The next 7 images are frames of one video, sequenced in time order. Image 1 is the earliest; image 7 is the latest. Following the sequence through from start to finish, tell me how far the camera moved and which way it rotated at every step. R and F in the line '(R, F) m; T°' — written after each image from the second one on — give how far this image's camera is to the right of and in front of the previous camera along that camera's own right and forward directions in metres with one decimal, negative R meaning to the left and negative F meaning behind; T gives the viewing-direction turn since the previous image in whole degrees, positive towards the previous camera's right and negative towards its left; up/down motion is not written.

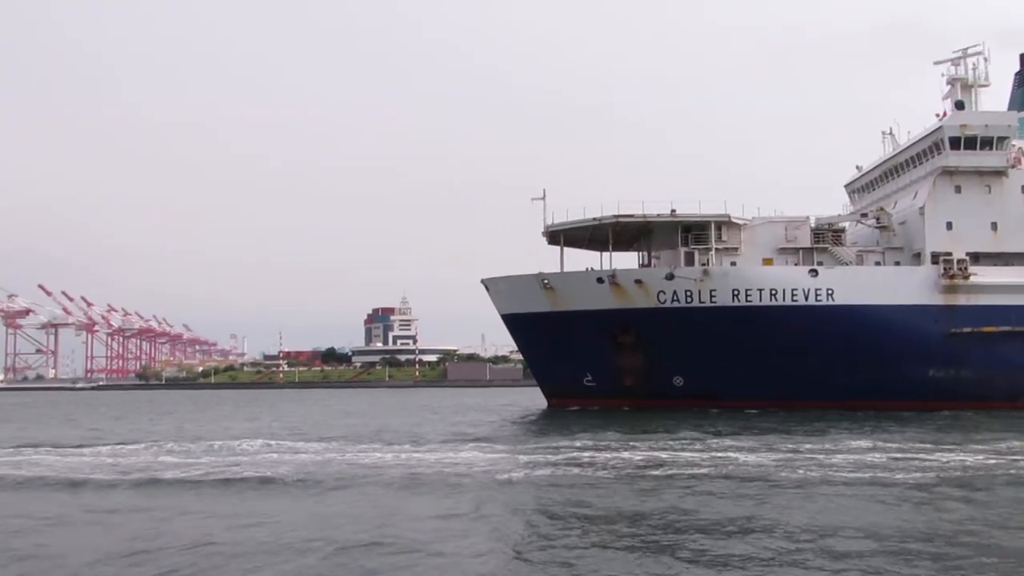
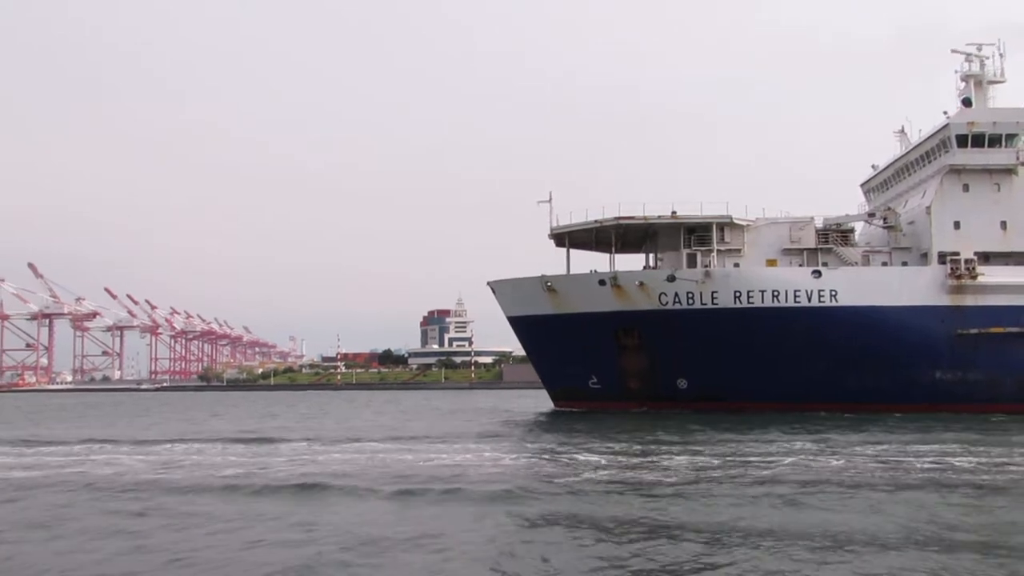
(+1.2, -0.2) m; -3°
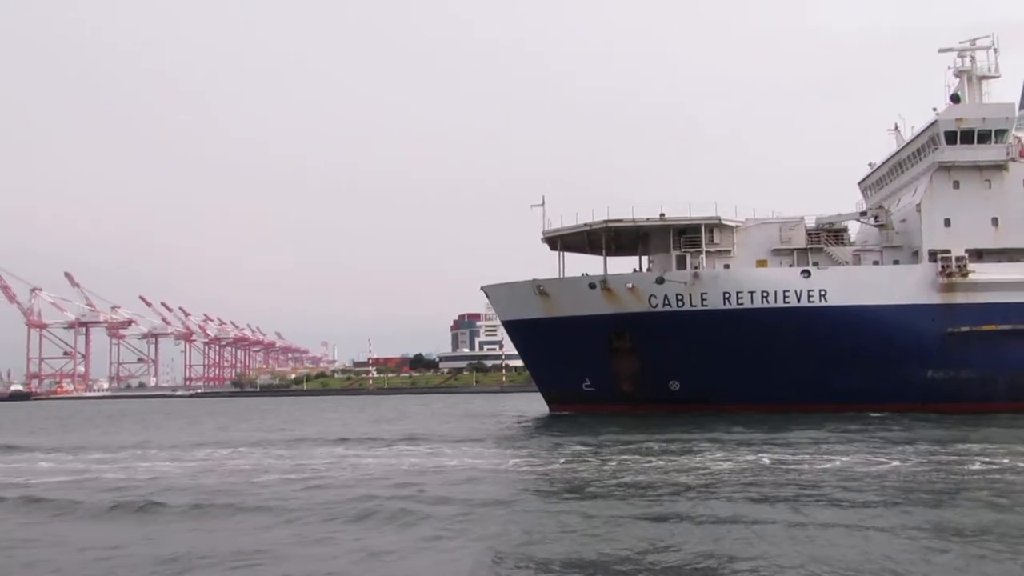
(+0.8, -0.1) m; -1°
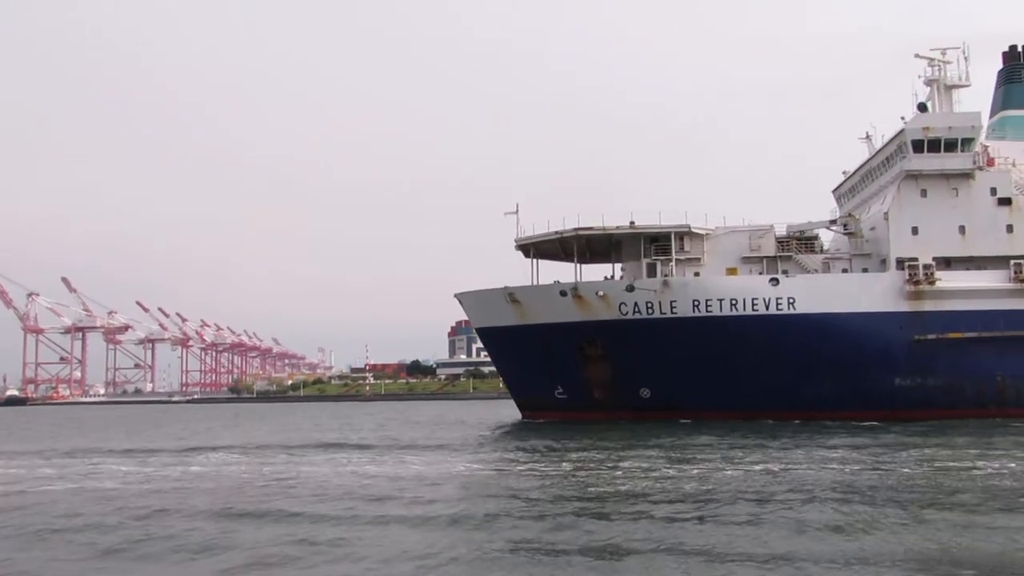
(+0.6, 0.0) m; 0°
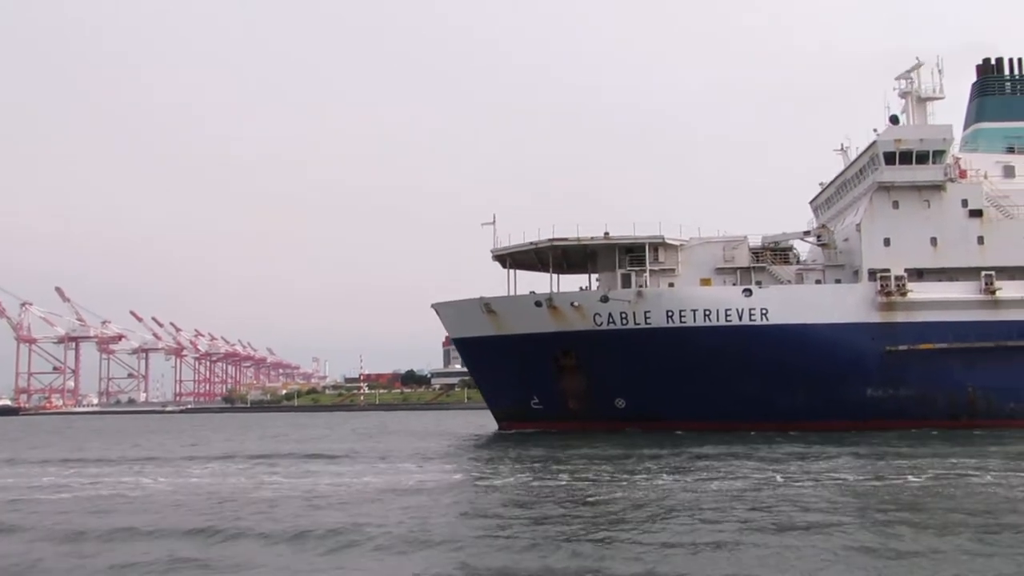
(+0.5, 0.0) m; 0°
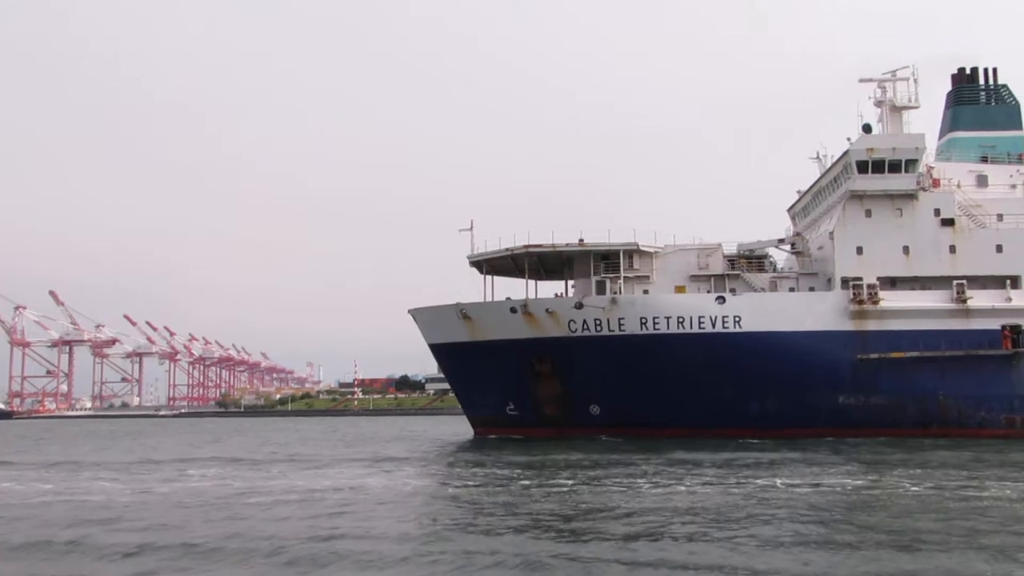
(+0.5, 0.0) m; 0°
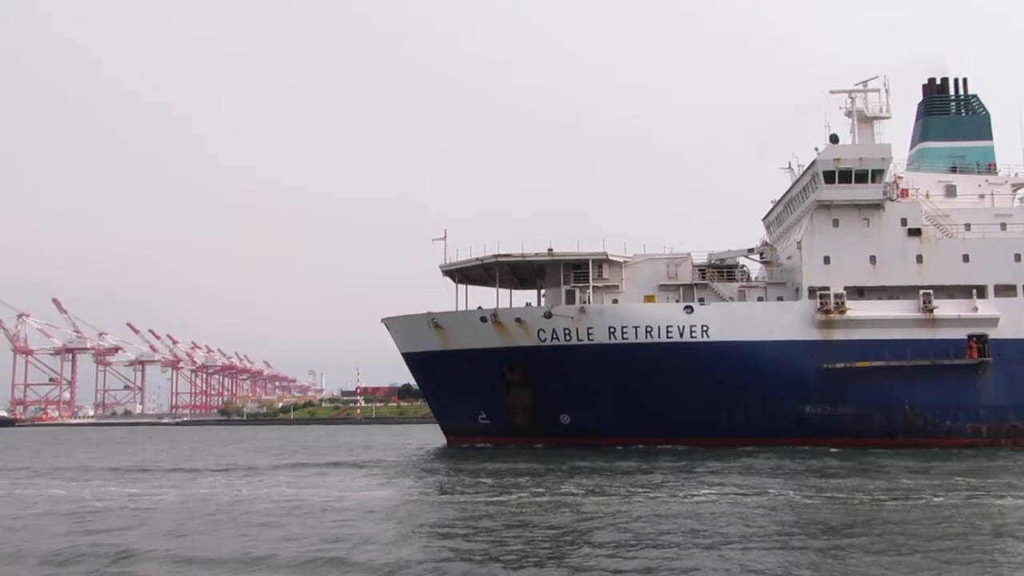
(+0.8, -0.1) m; 0°
